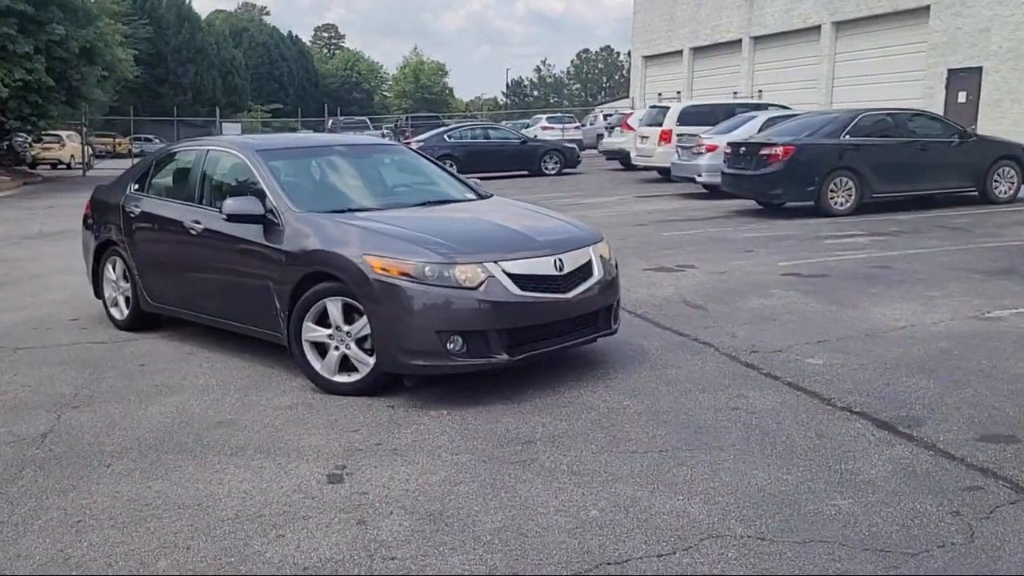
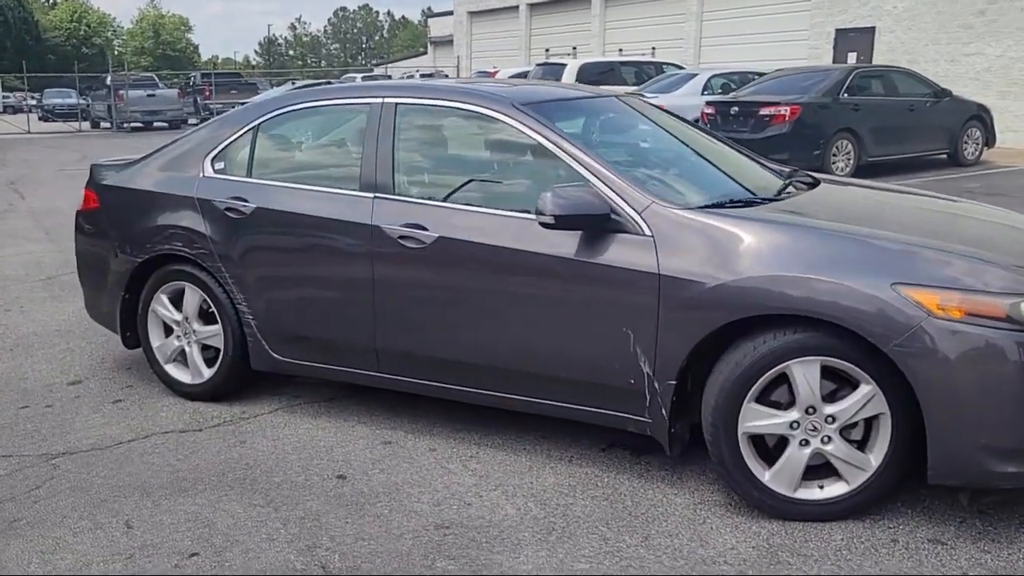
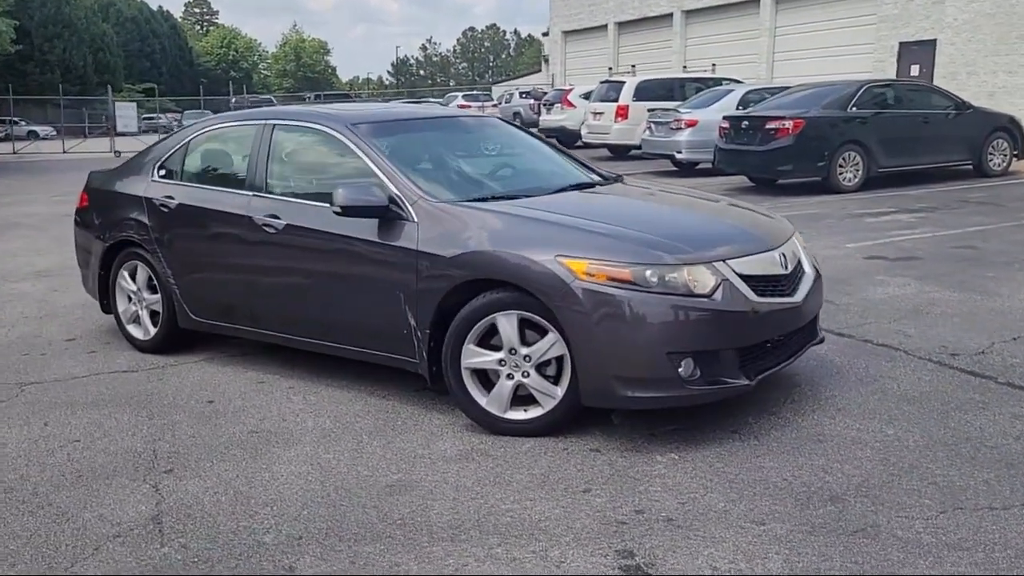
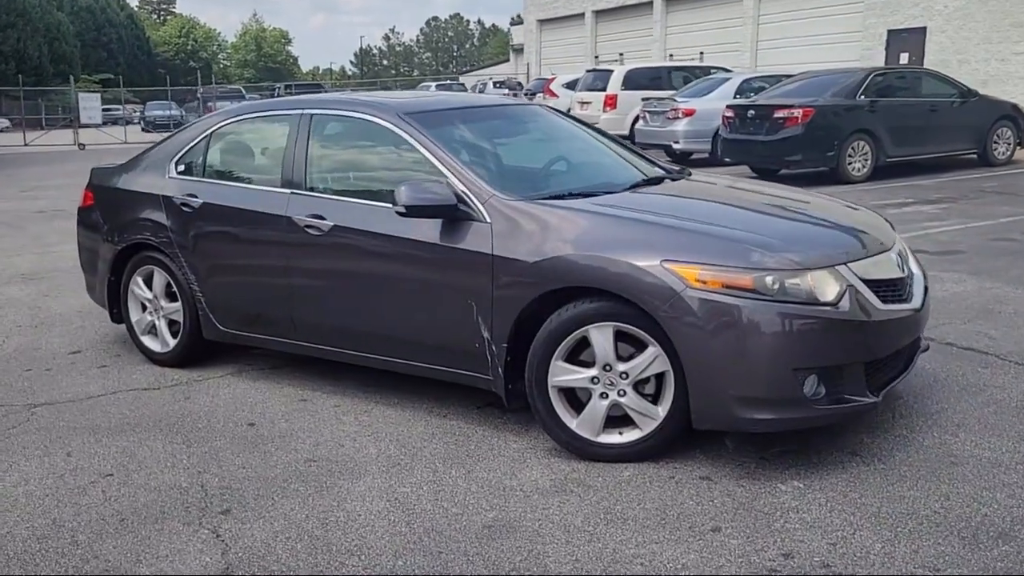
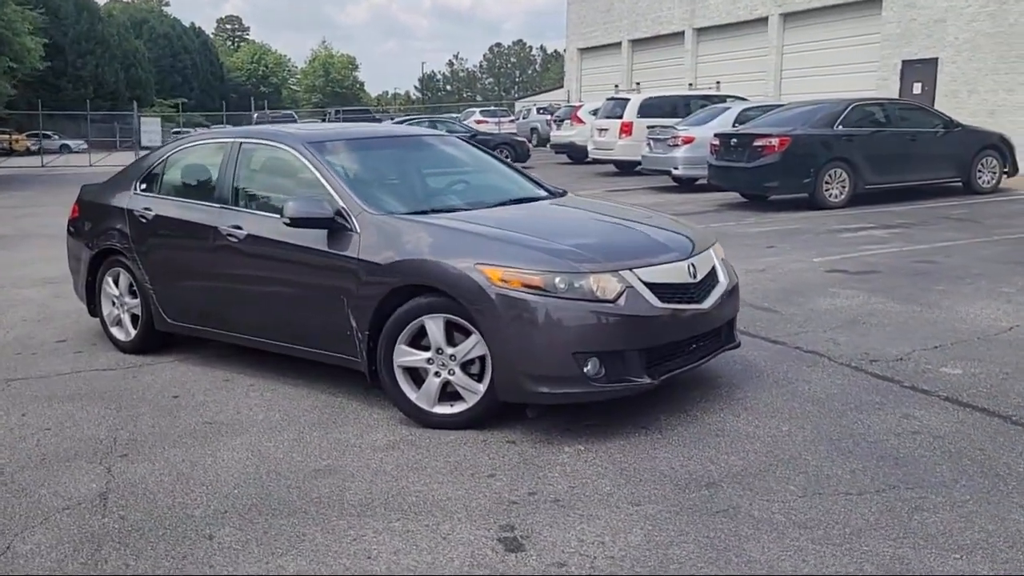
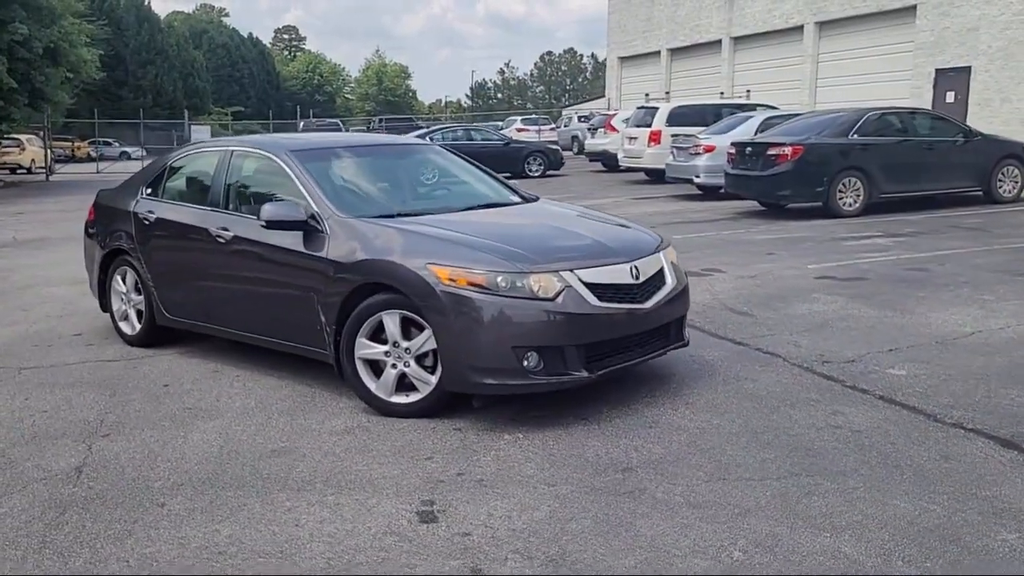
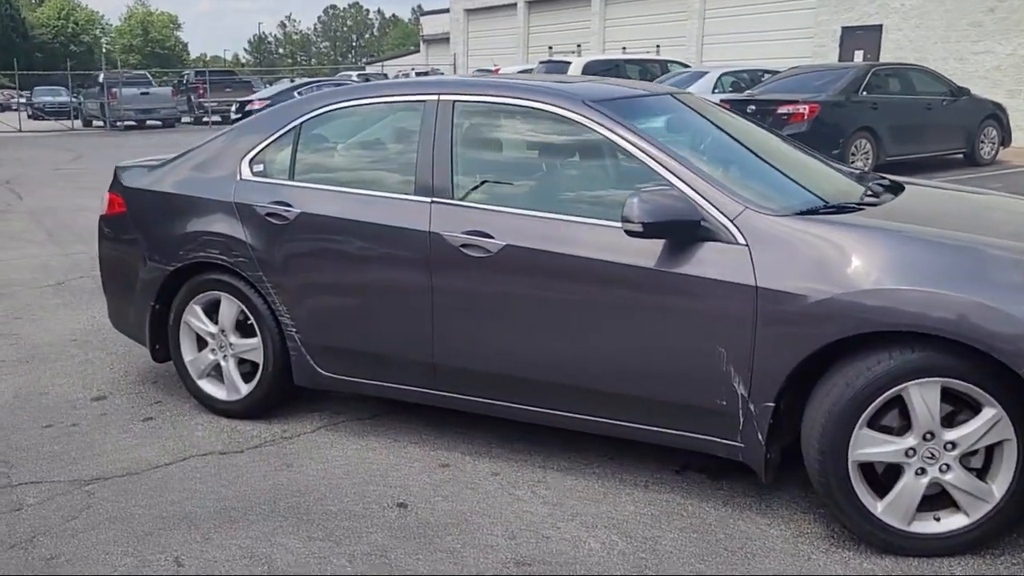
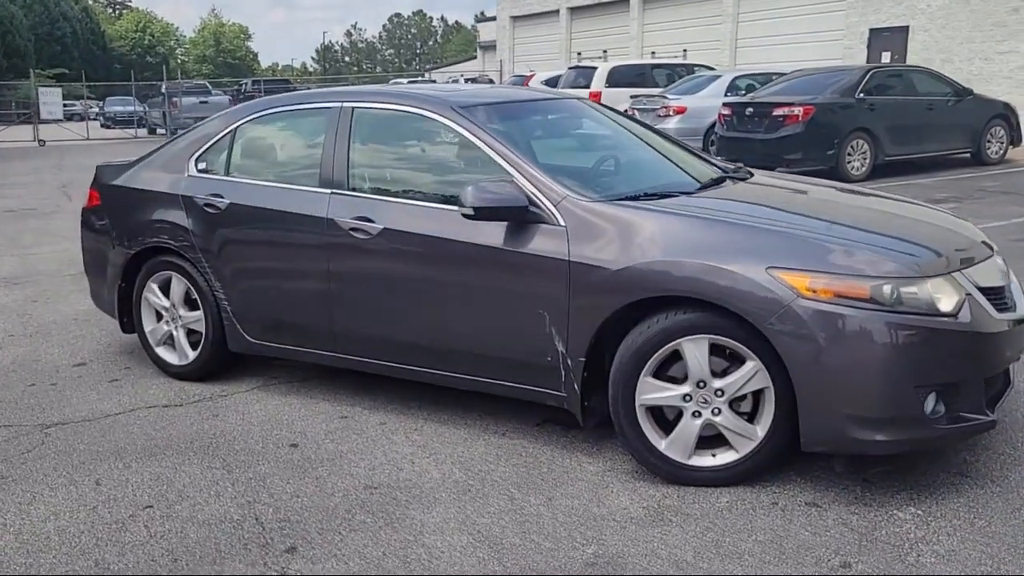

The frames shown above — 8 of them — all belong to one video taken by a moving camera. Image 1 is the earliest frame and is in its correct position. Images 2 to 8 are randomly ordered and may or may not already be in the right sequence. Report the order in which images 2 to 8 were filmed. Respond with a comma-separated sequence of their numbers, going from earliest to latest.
6, 5, 3, 4, 8, 2, 7
